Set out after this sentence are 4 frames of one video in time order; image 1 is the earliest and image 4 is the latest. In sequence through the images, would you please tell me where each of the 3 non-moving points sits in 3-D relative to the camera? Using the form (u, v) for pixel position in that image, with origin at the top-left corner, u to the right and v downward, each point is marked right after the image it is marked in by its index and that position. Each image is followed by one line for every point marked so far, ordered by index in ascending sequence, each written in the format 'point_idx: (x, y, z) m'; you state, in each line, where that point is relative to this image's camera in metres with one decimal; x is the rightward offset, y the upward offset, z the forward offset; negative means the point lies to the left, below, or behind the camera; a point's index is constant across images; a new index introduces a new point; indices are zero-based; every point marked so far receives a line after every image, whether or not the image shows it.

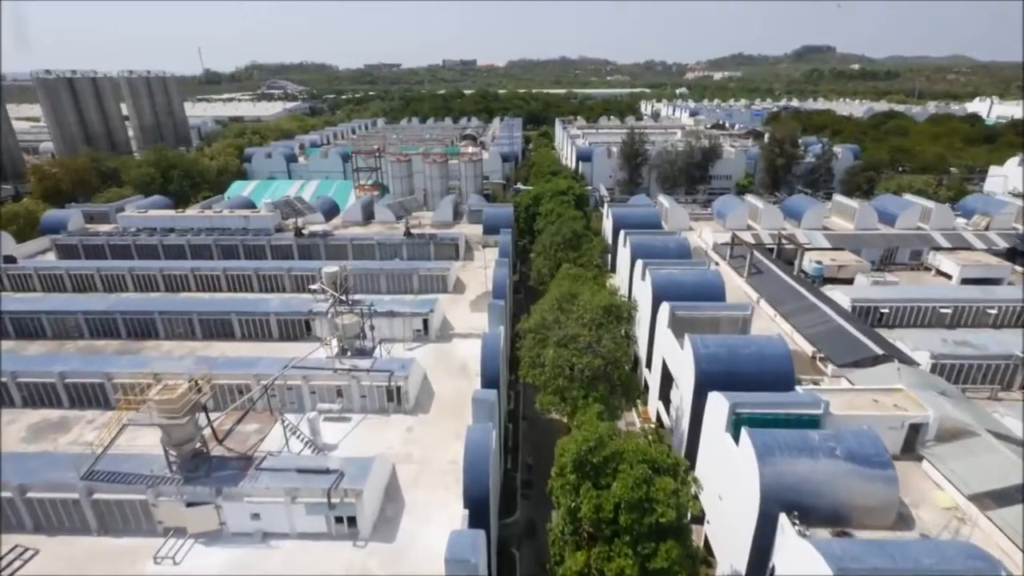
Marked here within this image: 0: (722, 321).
0: (+7.9, -1.3, +19.3) m
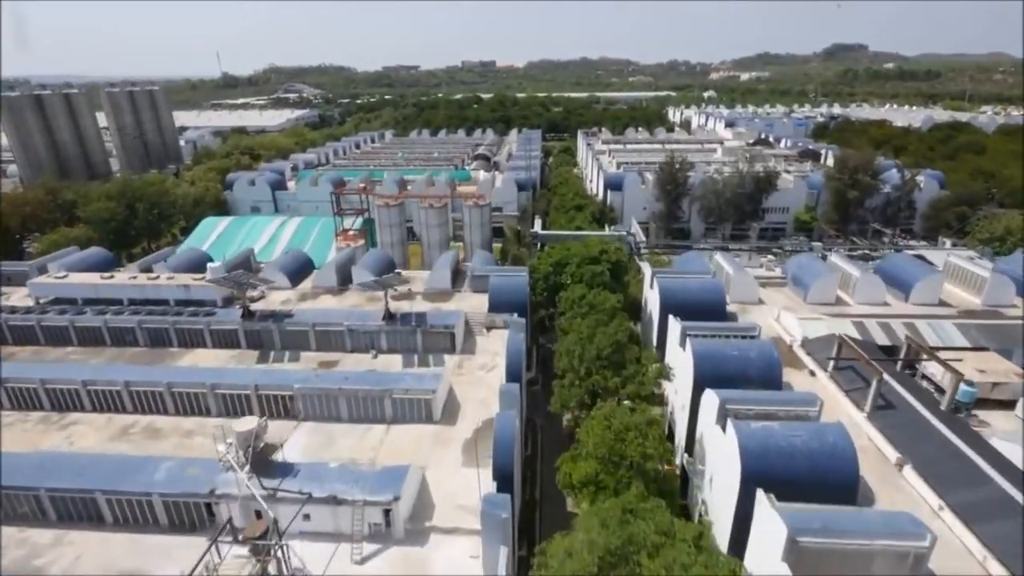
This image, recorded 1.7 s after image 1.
0: (+8.0, -5.9, +11.4) m
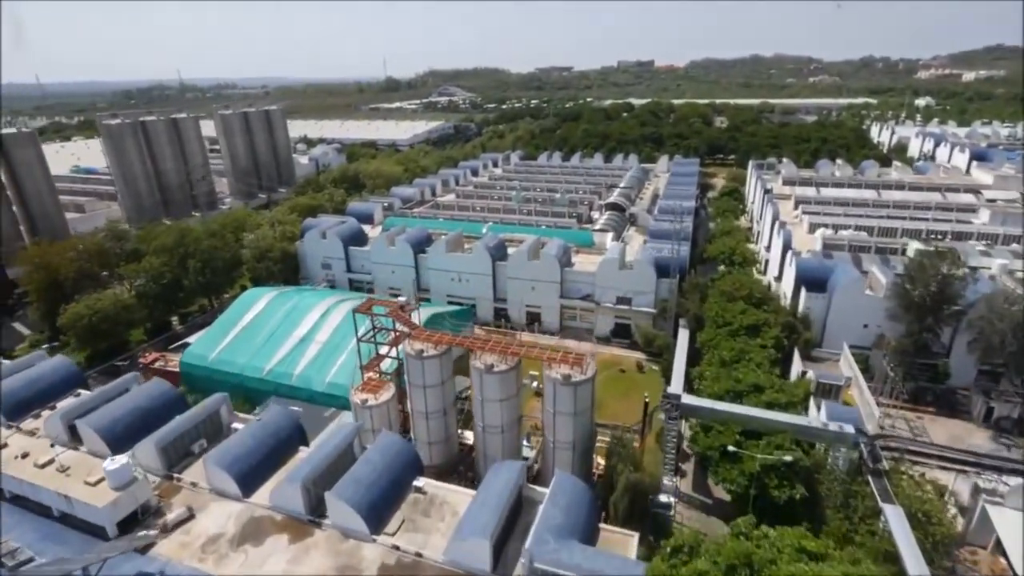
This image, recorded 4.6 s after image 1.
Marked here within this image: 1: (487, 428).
0: (+5.7, -14.4, -4.1) m
1: (-0.9, -5.0, +18.5) m
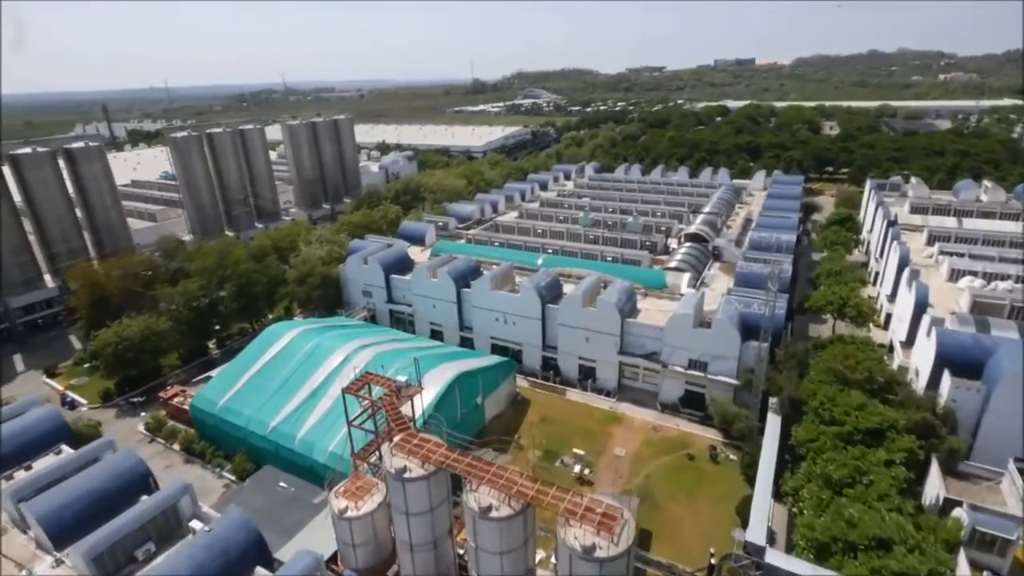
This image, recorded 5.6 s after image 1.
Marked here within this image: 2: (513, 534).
0: (+1.9, -17.3, -9.6) m
1: (-0.7, -7.7, +13.7) m
2: (0.0, -6.0, +12.8) m
